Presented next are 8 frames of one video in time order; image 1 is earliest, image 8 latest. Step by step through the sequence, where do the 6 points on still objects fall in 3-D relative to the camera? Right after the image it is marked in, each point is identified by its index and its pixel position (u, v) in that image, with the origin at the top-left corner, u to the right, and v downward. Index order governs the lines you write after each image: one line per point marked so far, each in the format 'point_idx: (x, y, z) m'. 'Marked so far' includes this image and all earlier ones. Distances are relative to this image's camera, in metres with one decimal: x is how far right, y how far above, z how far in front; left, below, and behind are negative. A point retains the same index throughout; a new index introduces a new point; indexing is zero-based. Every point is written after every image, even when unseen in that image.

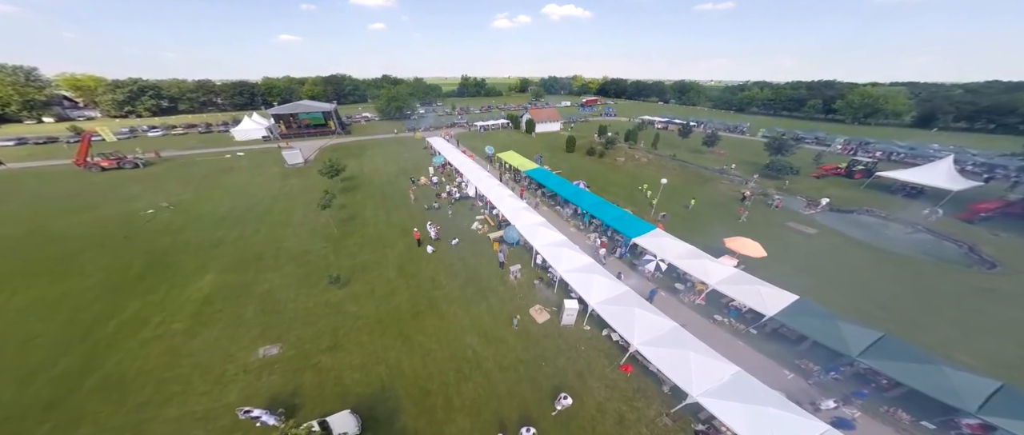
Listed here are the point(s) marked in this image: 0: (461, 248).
0: (-3.4, -3.6, +18.3) m
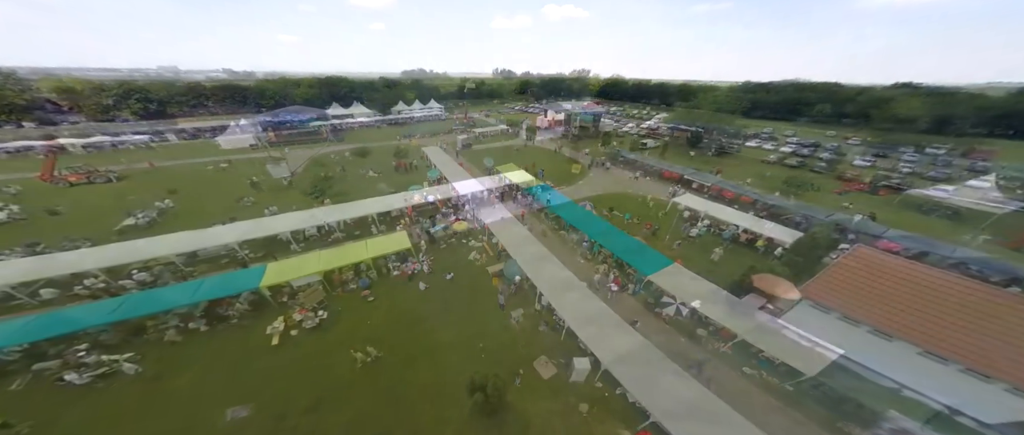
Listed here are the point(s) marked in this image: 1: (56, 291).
0: (-3.2, -4.4, +17.5) m
1: (-27.6, -4.7, +15.6) m
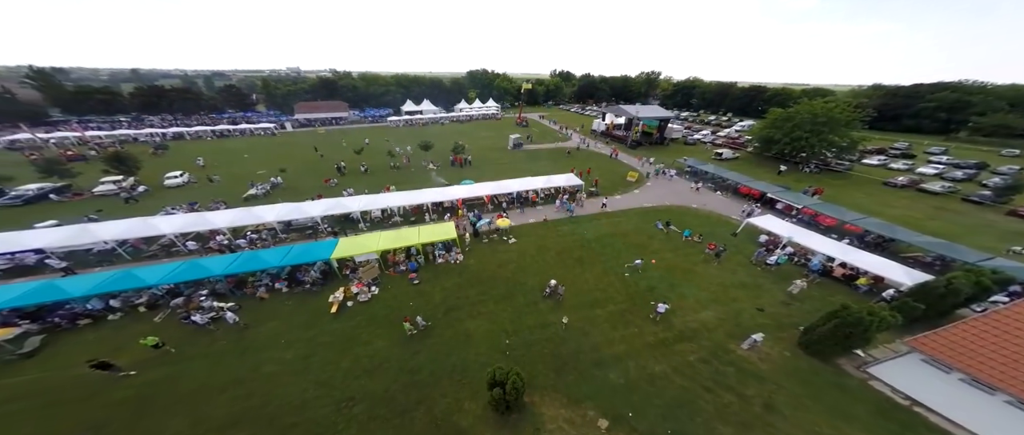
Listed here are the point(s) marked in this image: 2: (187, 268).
0: (-0.8, -4.4, +18.1) m
1: (-25.0, -2.1, +20.9) m
2: (-20.1, -3.3, +15.9) m
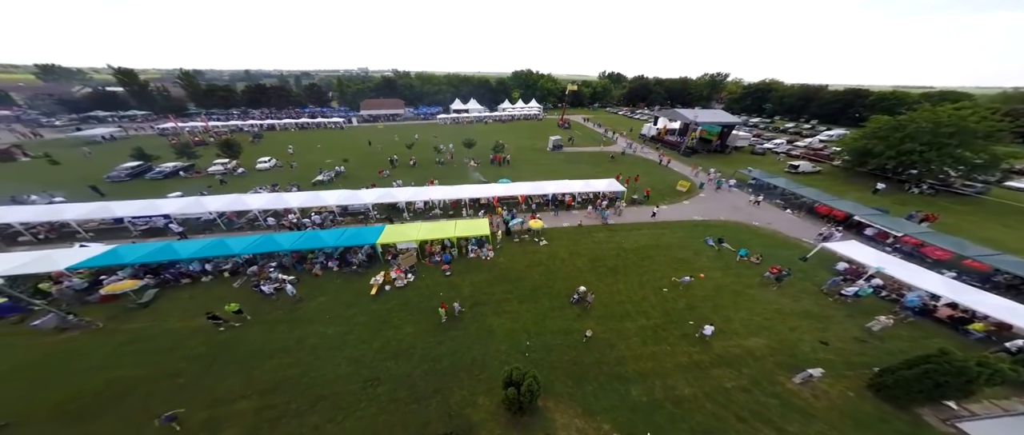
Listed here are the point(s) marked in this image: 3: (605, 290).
0: (+1.1, -4.4, +18.2) m
1: (-22.2, -0.2, +24.6) m
2: (-18.1, -1.8, +18.9) m
3: (+6.3, -4.8, +17.9) m
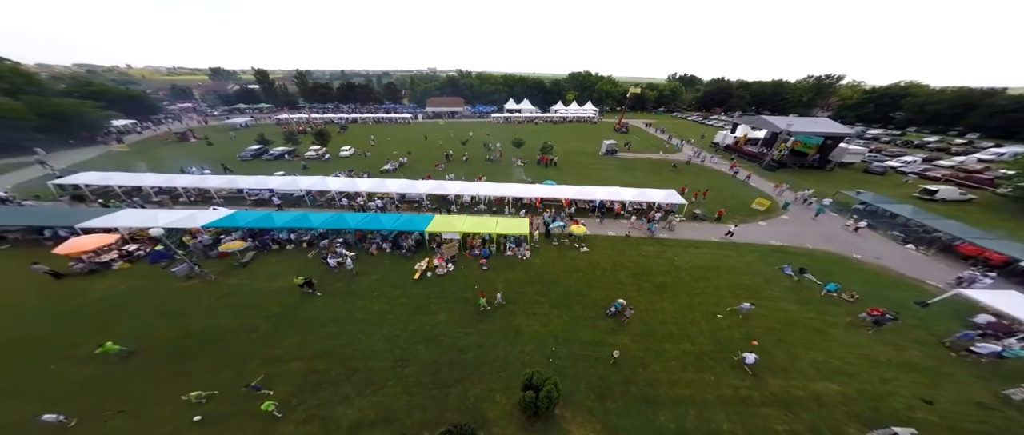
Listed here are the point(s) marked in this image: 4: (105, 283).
0: (+3.4, -4.7, +17.7) m
1: (-17.8, +1.8, +28.2) m
2: (-15.0, -0.1, +21.9) m
3: (+8.4, -5.6, +16.5) m
4: (-26.5, -4.5, +17.0) m
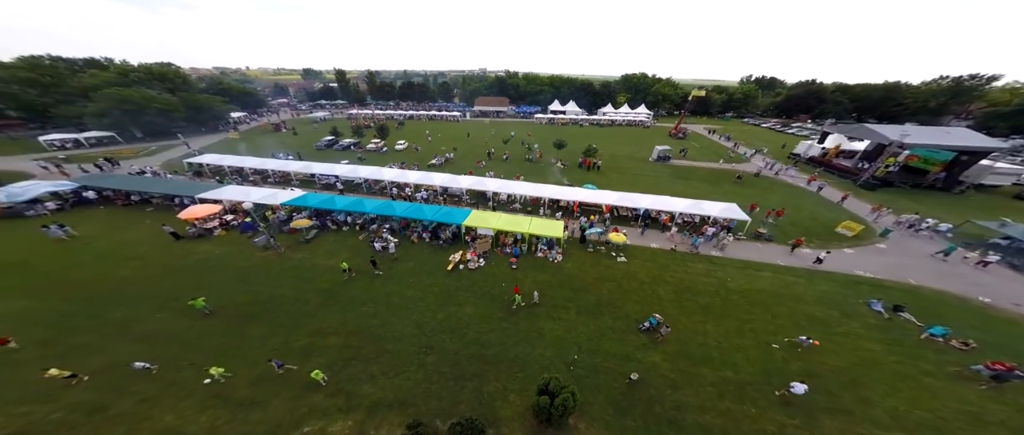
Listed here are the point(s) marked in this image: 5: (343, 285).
0: (+5.2, -5.1, +17.0) m
1: (-13.5, +3.1, +30.5) m
2: (-11.9, +1.0, +23.9) m
3: (+9.9, -6.4, +15.0) m
4: (-24.3, -2.3, +20.8) m
5: (-11.1, -4.4, +17.2) m
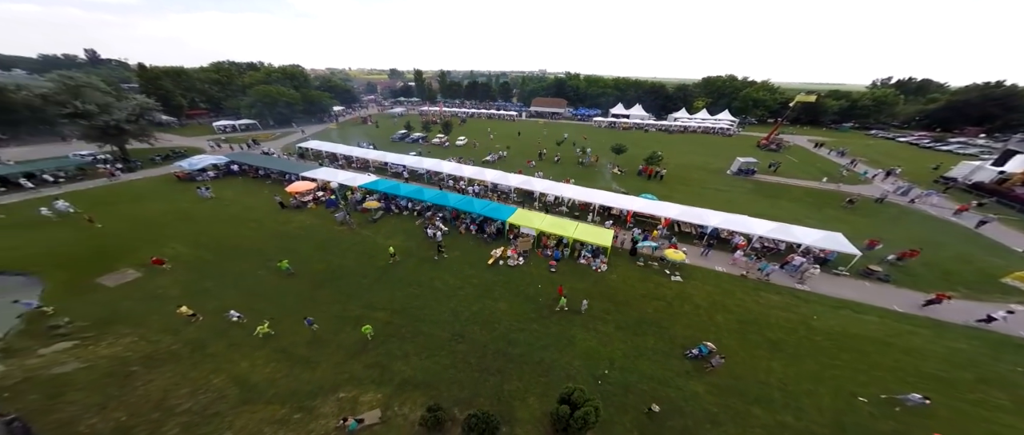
0: (+7.2, -5.7, +15.7) m
1: (-7.5, +4.3, +32.5) m
2: (-7.4, +2.1, +25.7) m
3: (+11.4, -7.5, +12.9) m
4: (-20.5, +0.1, +25.1) m
5: (-8.5, -3.3, +19.1) m
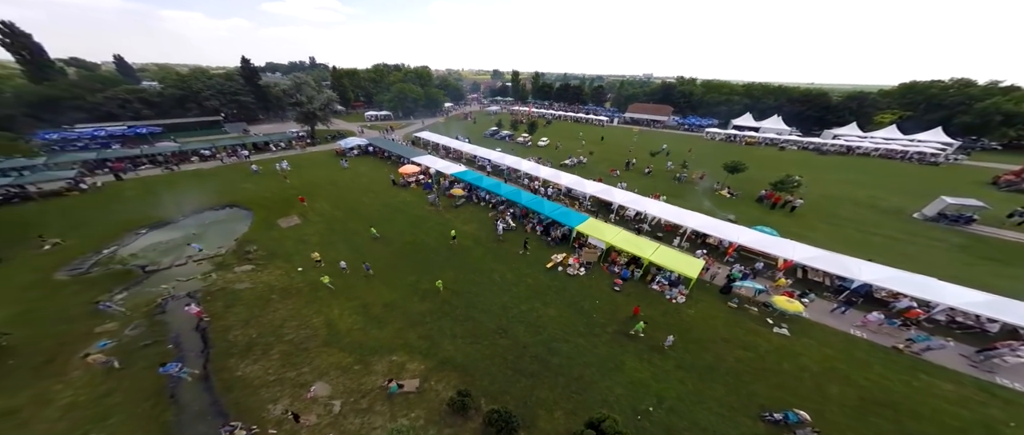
0: (+9.8, -7.5, +13.2) m
1: (+2.5, +4.6, +33.2) m
2: (+0.2, +2.5, +26.8) m
3: (+12.5, -9.9, +9.3) m
4: (-12.5, +2.7, +30.1) m
5: (-3.6, -2.6, +21.0) m
